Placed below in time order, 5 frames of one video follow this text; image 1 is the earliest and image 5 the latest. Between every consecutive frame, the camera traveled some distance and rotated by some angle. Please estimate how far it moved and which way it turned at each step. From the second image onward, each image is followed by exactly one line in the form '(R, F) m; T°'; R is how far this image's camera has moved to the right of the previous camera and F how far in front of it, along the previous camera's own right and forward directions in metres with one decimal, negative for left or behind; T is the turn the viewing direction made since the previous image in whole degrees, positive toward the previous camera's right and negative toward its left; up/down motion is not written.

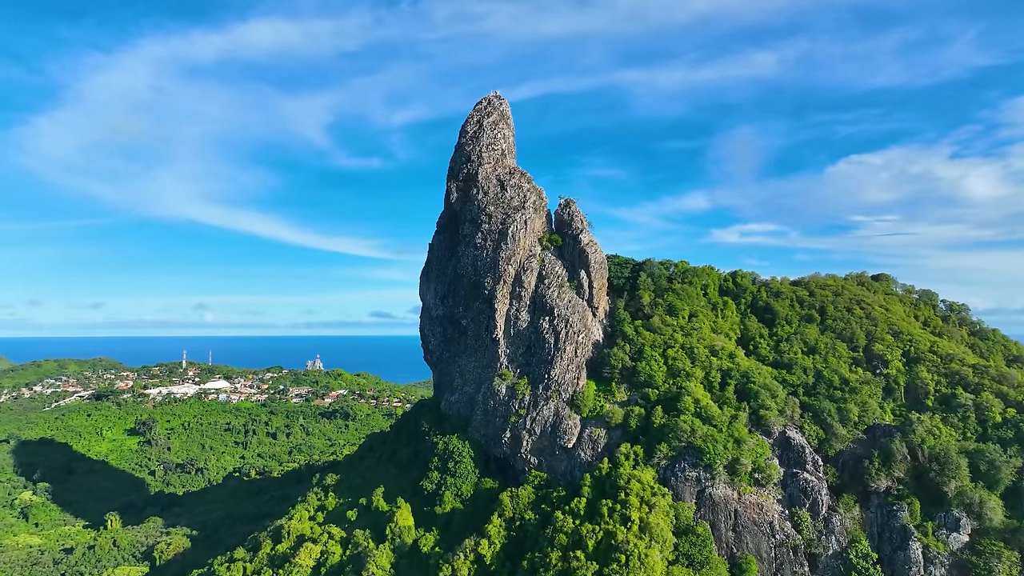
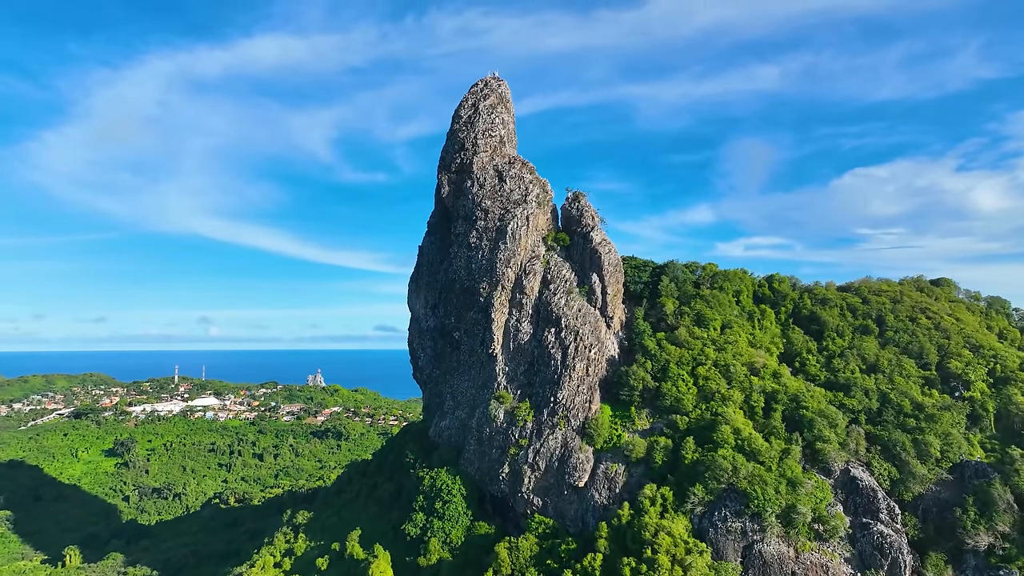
(+0.3, +6.4) m; 0°
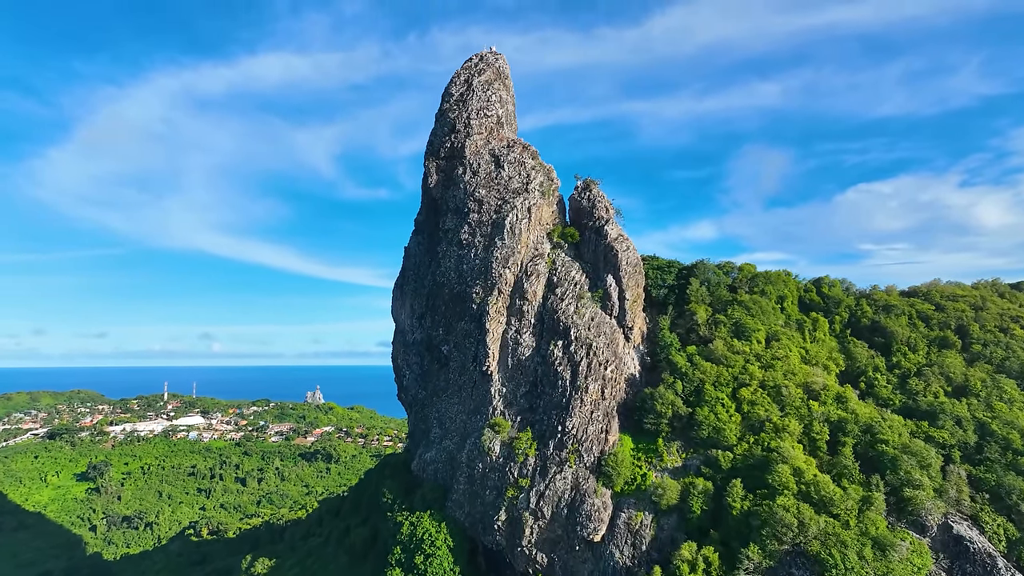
(+0.2, +6.3) m; 0°
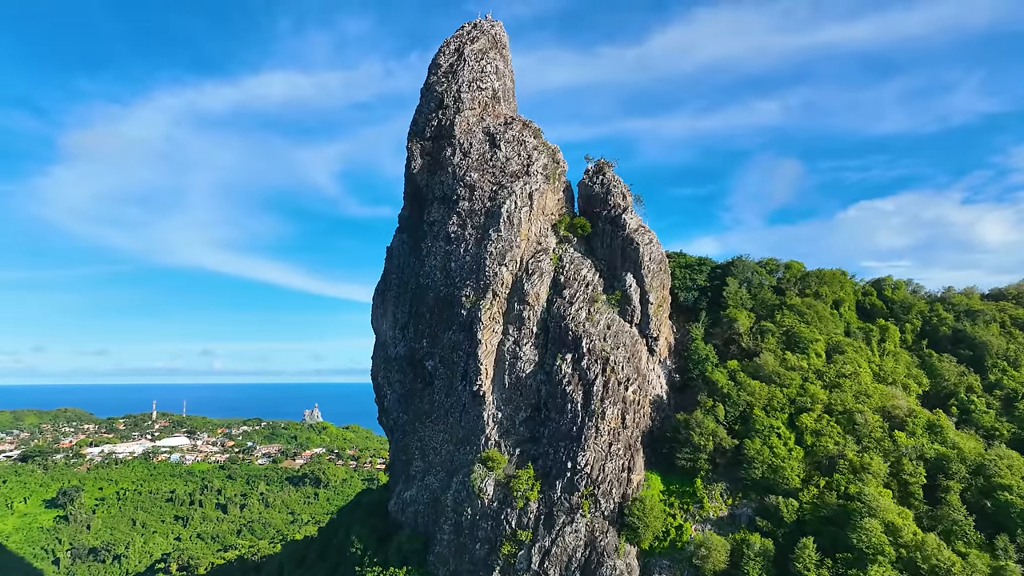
(+0.2, +5.6) m; 0°
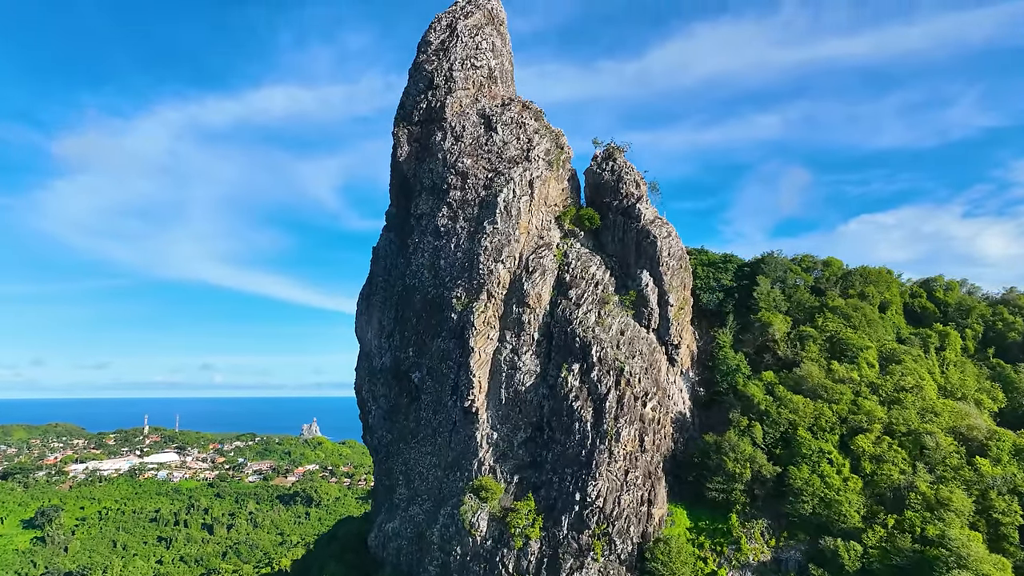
(+0.1, +3.4) m; 0°
